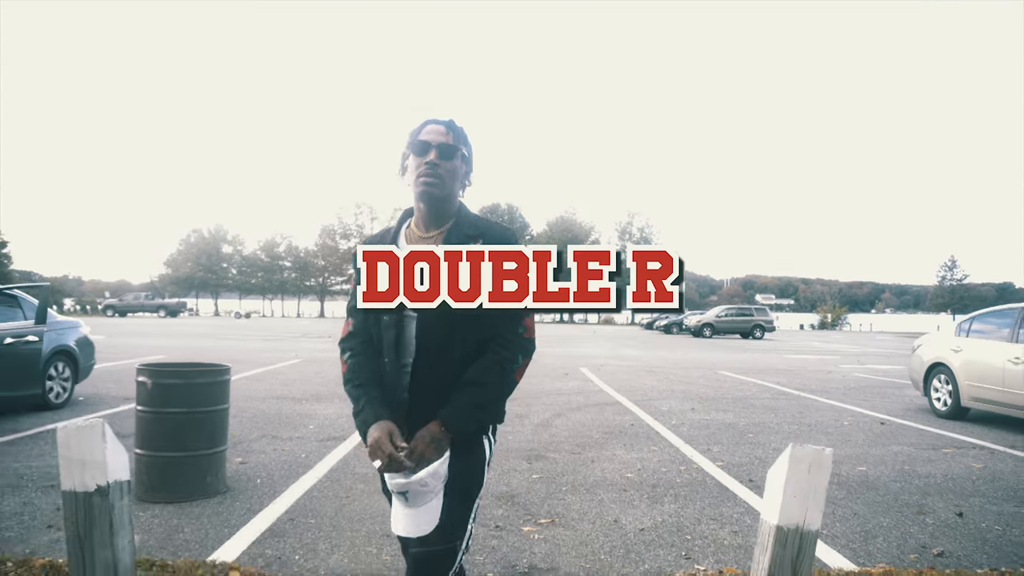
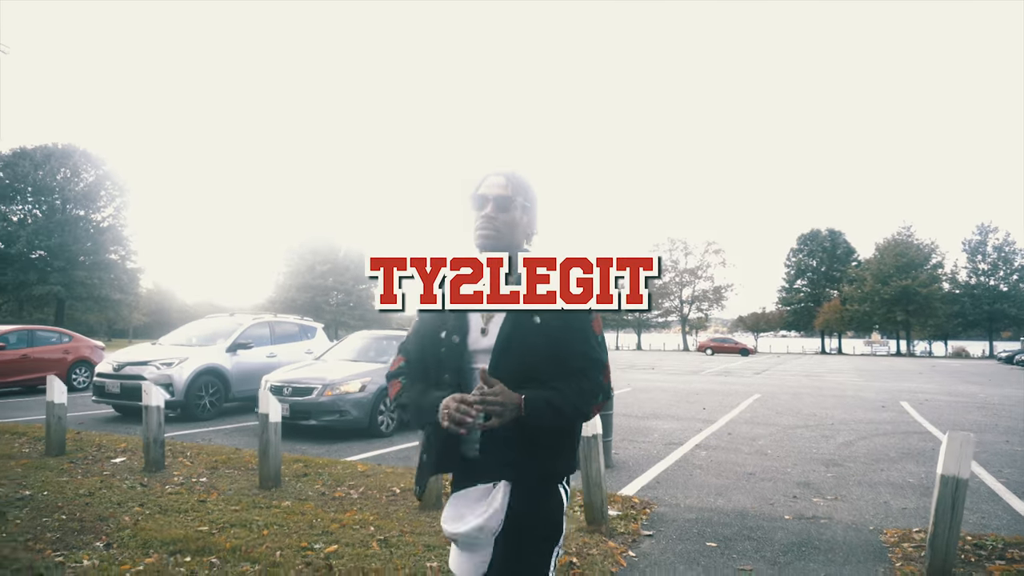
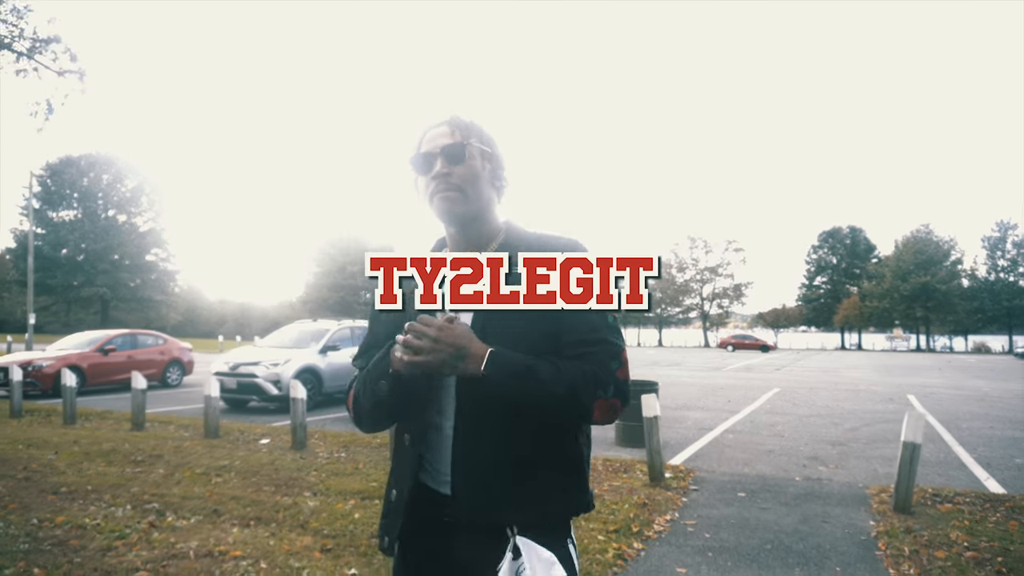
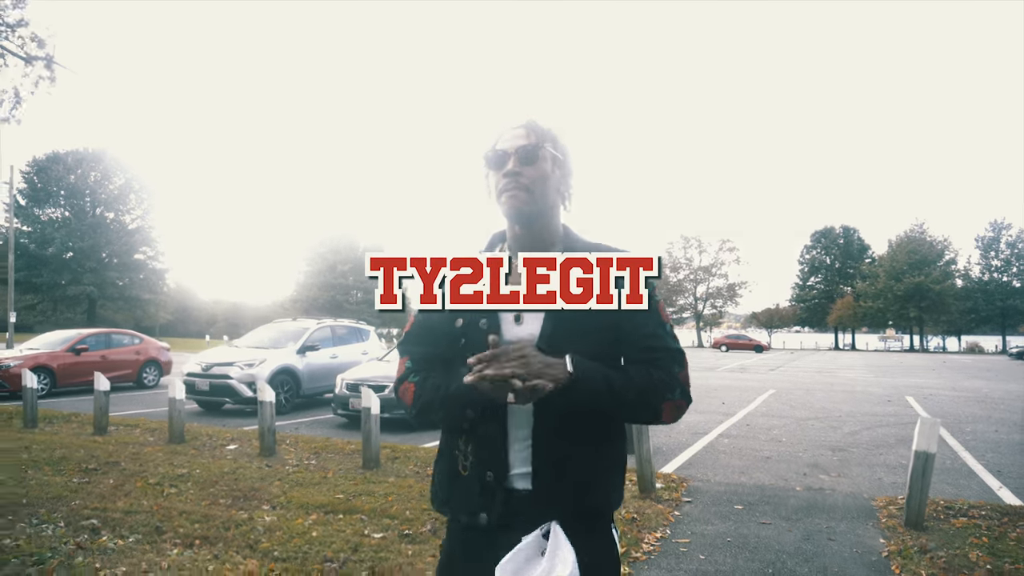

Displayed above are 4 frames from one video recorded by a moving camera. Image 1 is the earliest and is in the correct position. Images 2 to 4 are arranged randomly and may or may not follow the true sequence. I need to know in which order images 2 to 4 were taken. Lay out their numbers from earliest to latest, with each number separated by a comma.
2, 4, 3
